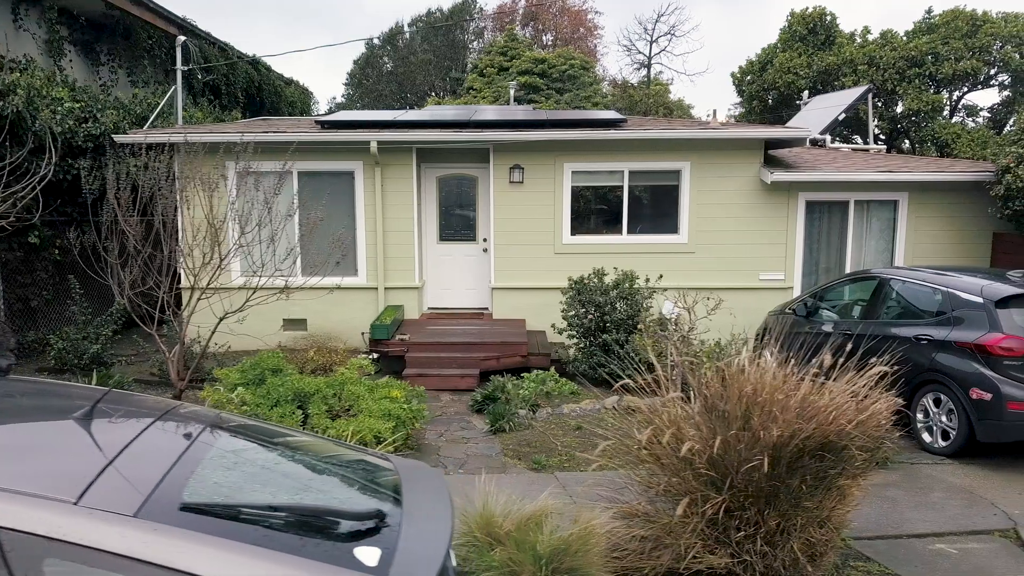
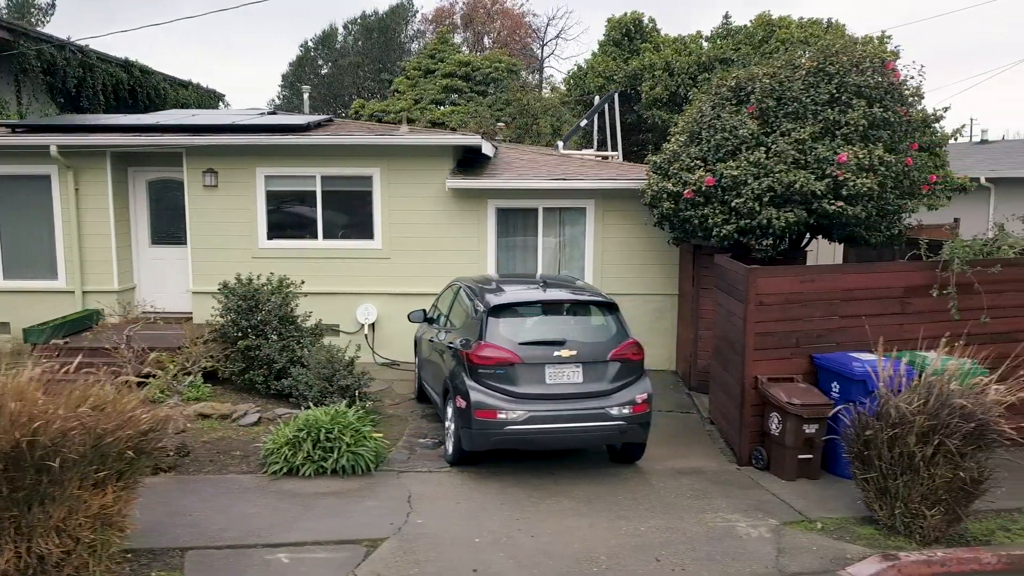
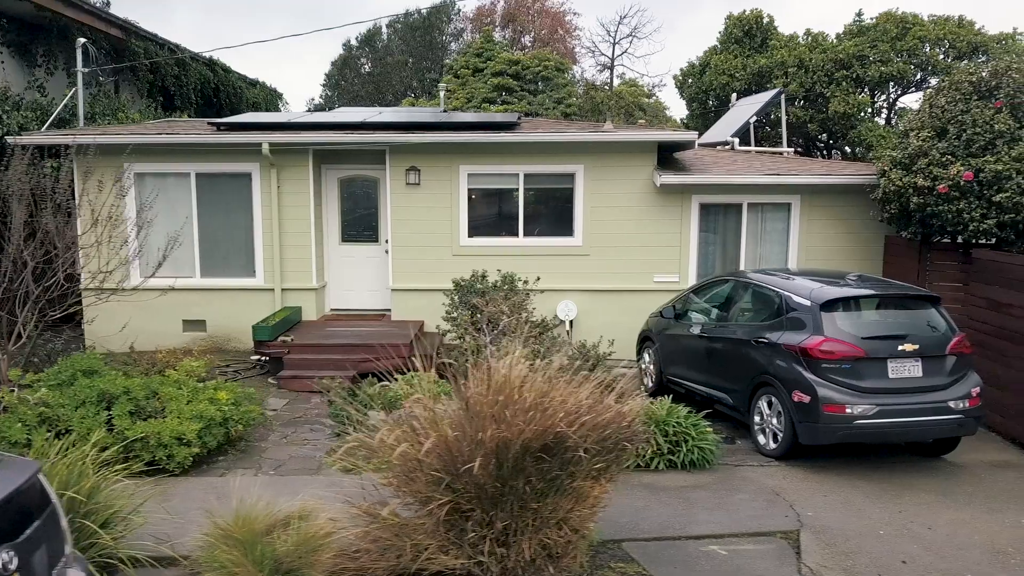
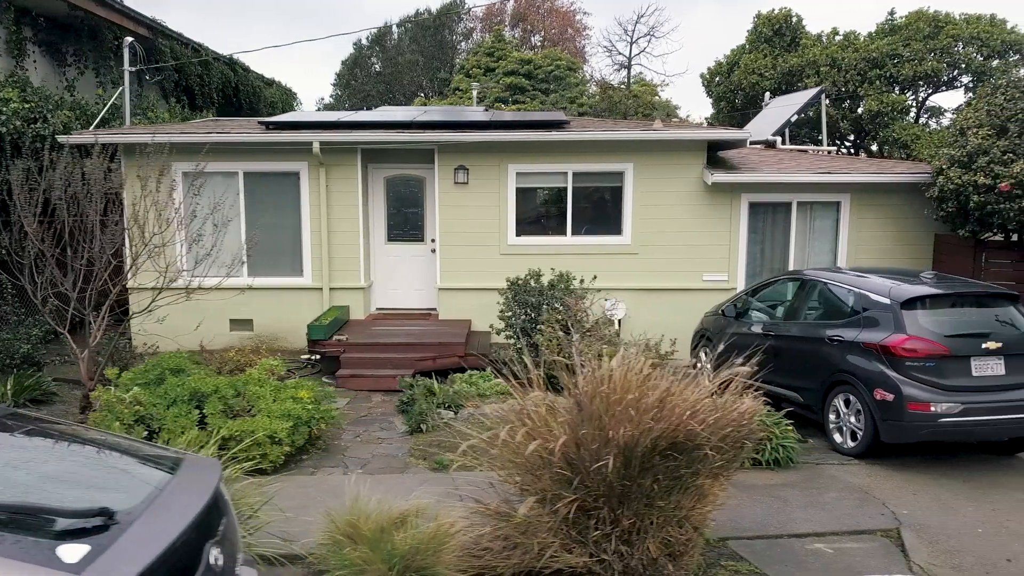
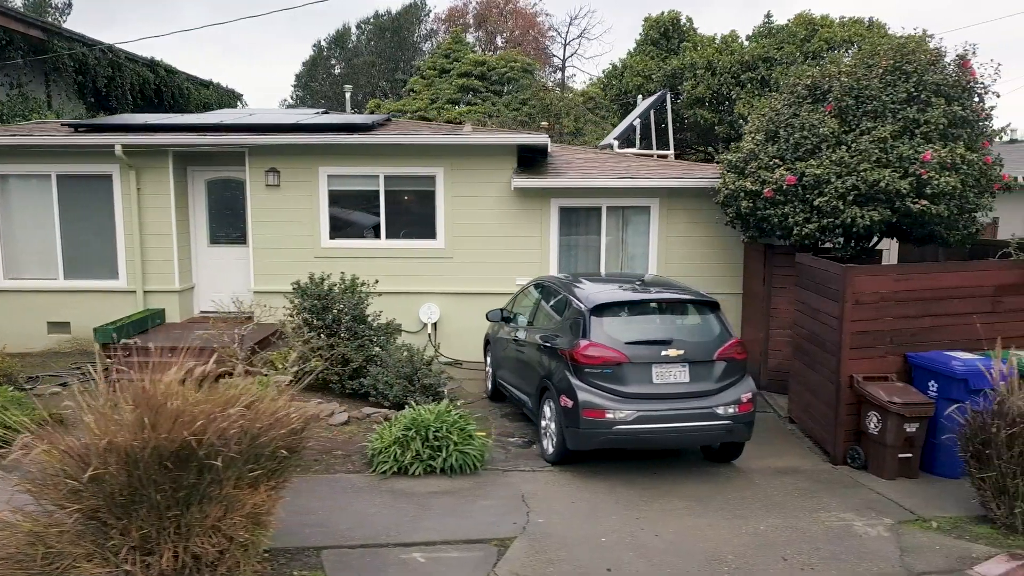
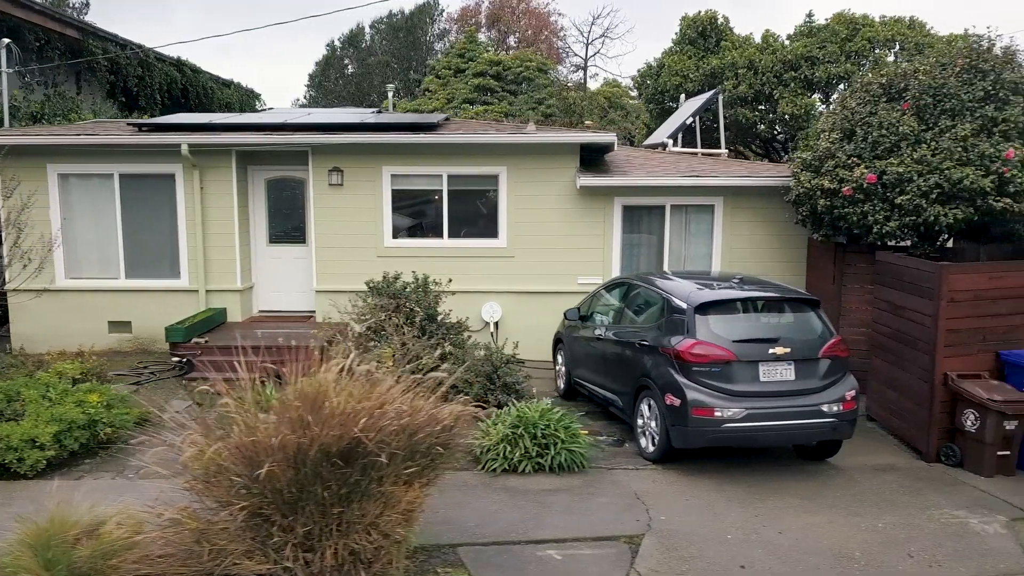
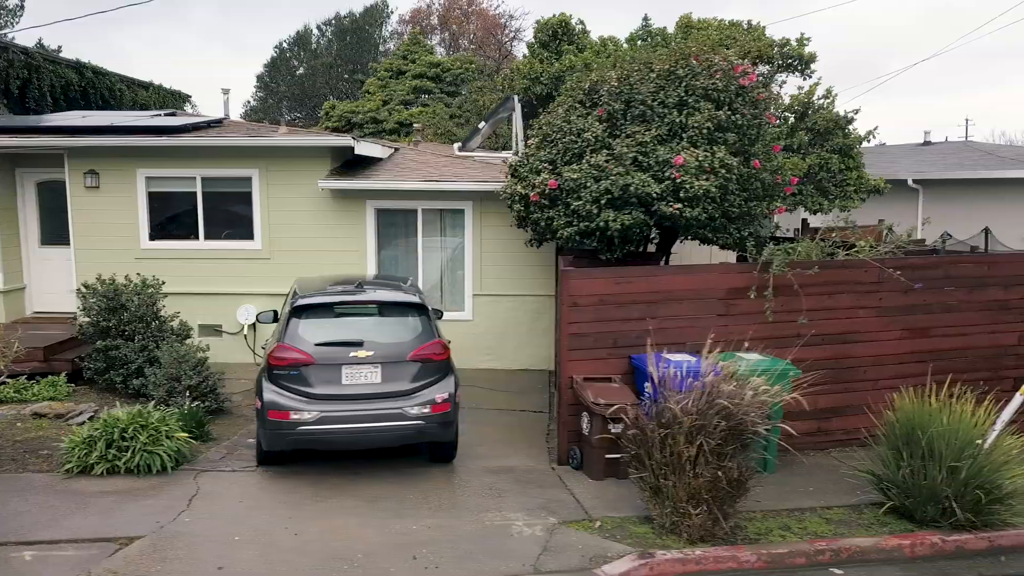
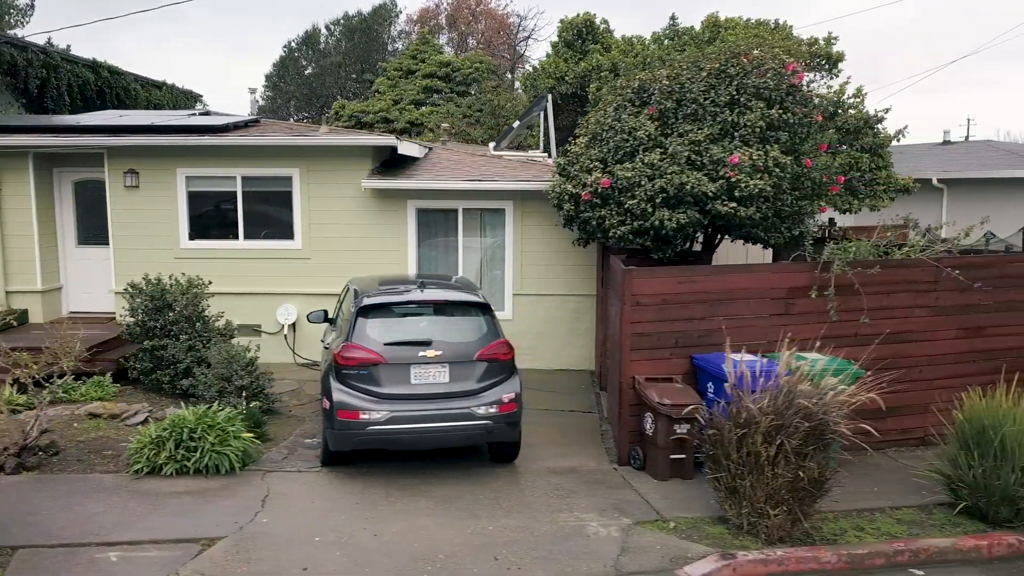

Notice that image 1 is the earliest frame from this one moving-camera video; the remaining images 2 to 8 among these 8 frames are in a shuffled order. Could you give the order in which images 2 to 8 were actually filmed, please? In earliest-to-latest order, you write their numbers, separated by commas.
4, 3, 6, 5, 2, 8, 7
